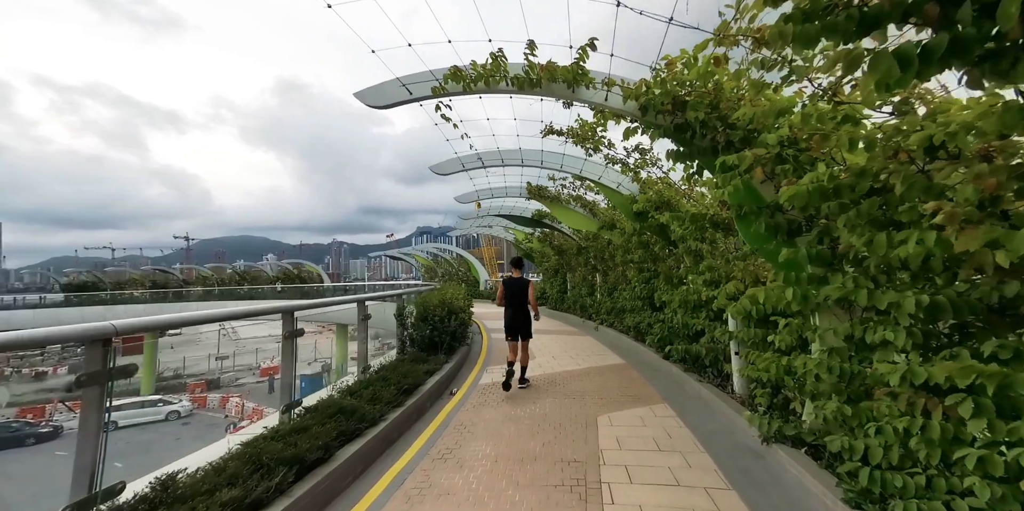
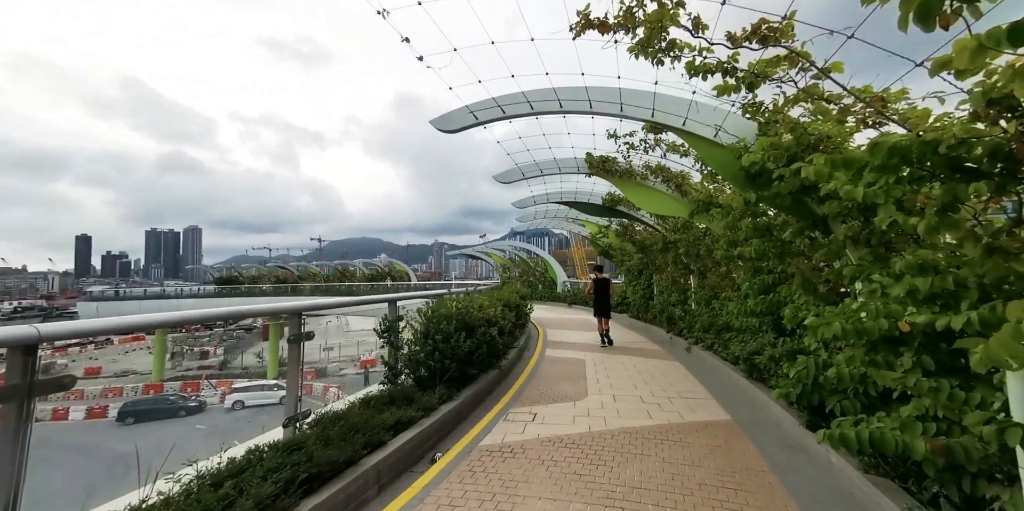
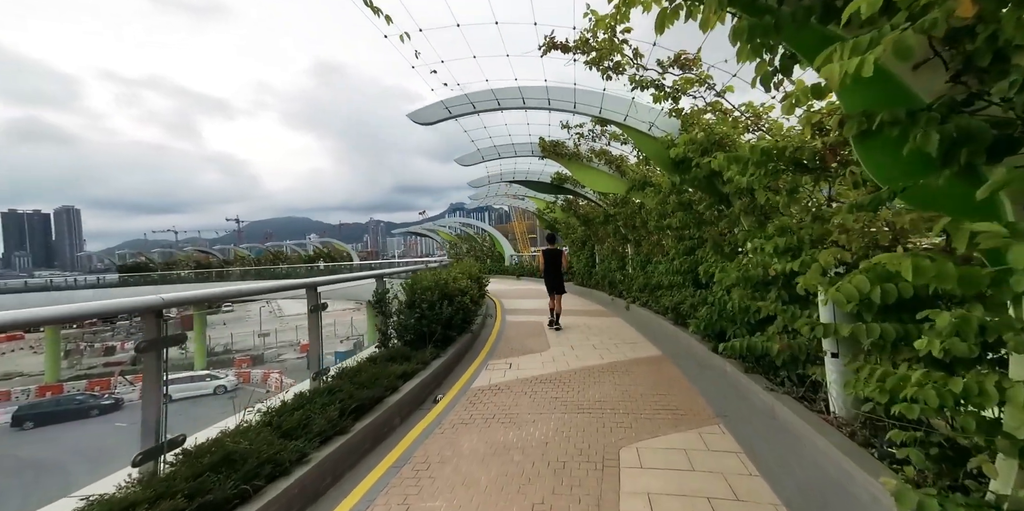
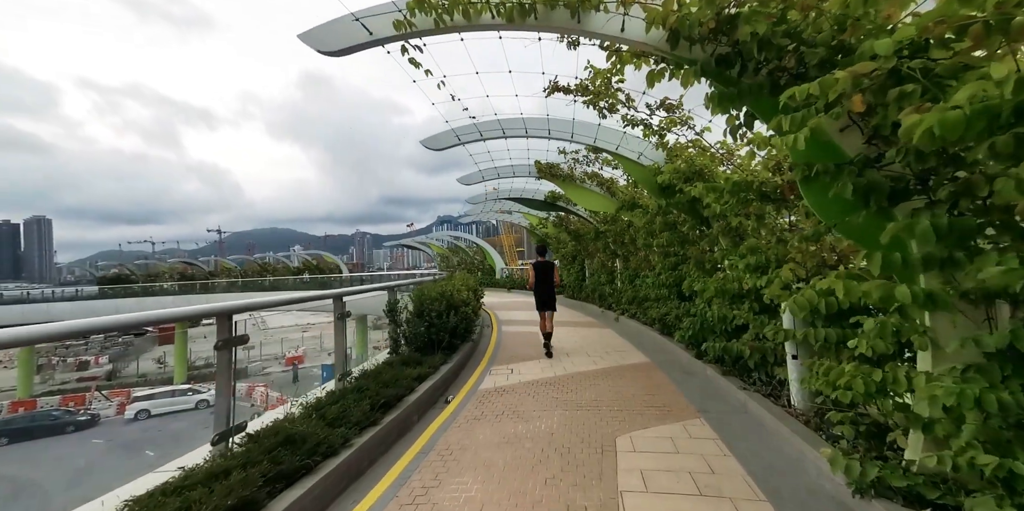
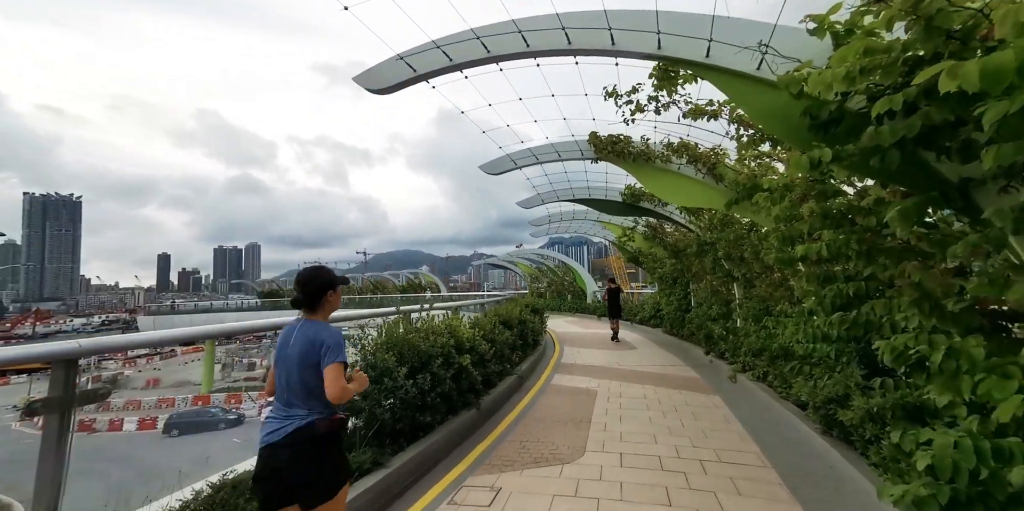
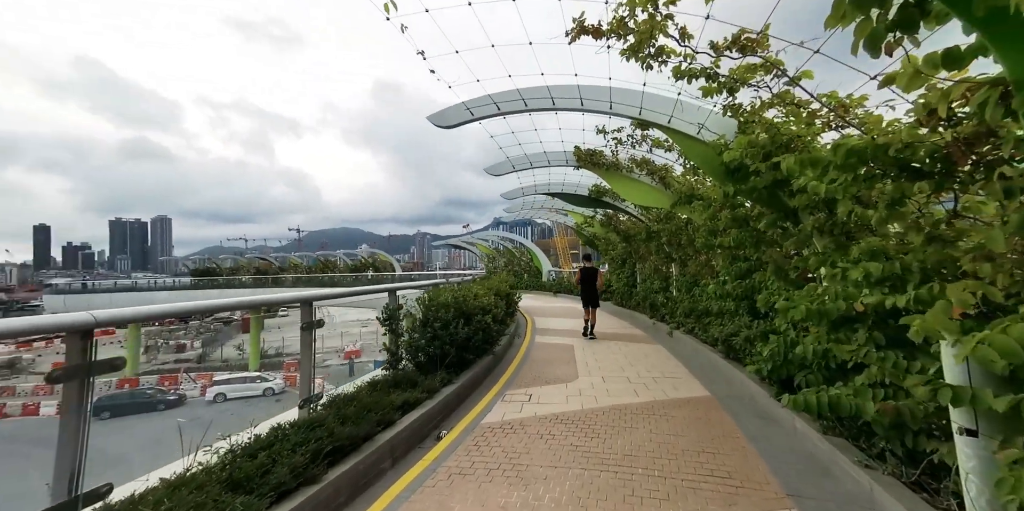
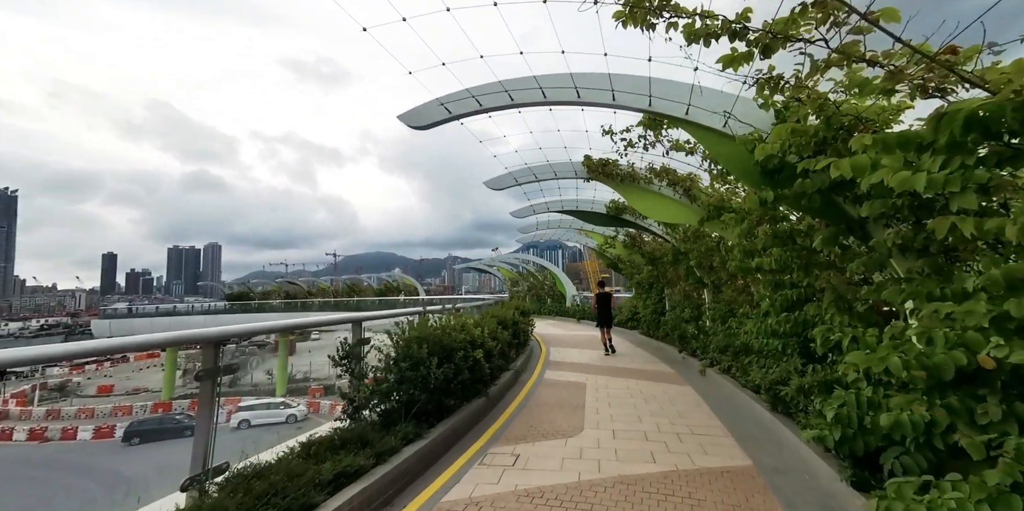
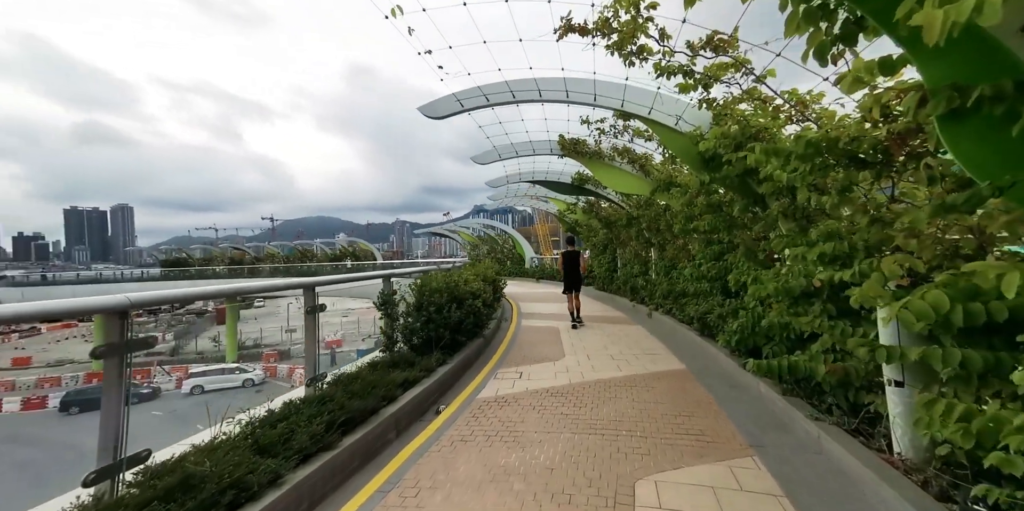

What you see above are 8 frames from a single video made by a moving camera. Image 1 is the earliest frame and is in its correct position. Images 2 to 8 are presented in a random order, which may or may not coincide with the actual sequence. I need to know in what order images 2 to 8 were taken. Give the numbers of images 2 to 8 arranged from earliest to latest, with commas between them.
4, 3, 8, 6, 2, 7, 5
